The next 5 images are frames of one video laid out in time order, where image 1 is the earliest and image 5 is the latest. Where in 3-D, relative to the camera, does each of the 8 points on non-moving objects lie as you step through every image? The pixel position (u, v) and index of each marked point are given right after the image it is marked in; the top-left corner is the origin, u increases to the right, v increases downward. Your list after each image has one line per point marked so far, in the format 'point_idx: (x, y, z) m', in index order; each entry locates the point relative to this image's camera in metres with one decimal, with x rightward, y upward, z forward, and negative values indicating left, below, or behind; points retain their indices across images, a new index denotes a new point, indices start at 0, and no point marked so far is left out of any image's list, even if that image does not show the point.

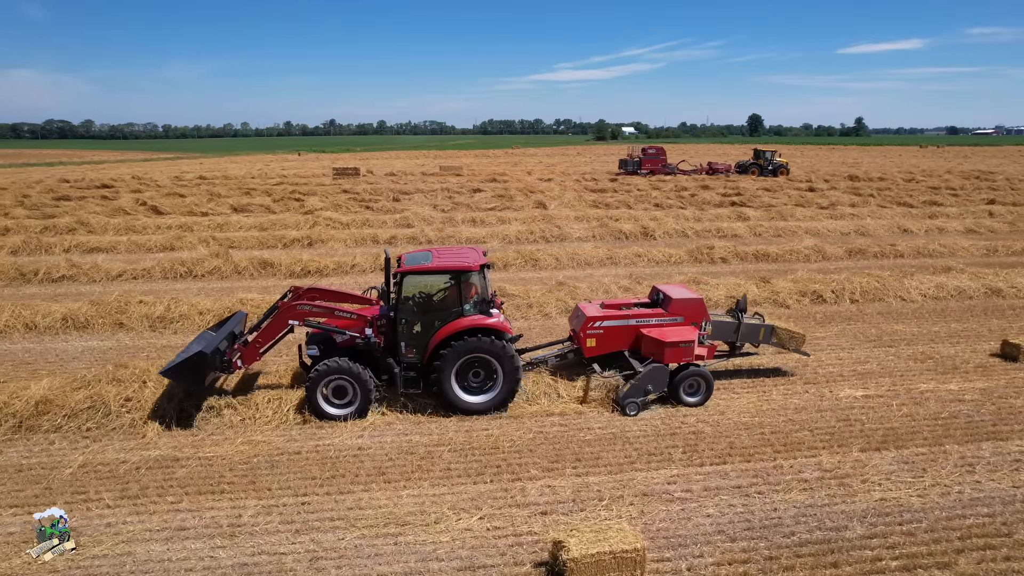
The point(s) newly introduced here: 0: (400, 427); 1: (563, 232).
0: (-1.1, -1.4, +6.2) m
1: (+1.3, +1.4, +15.7) m
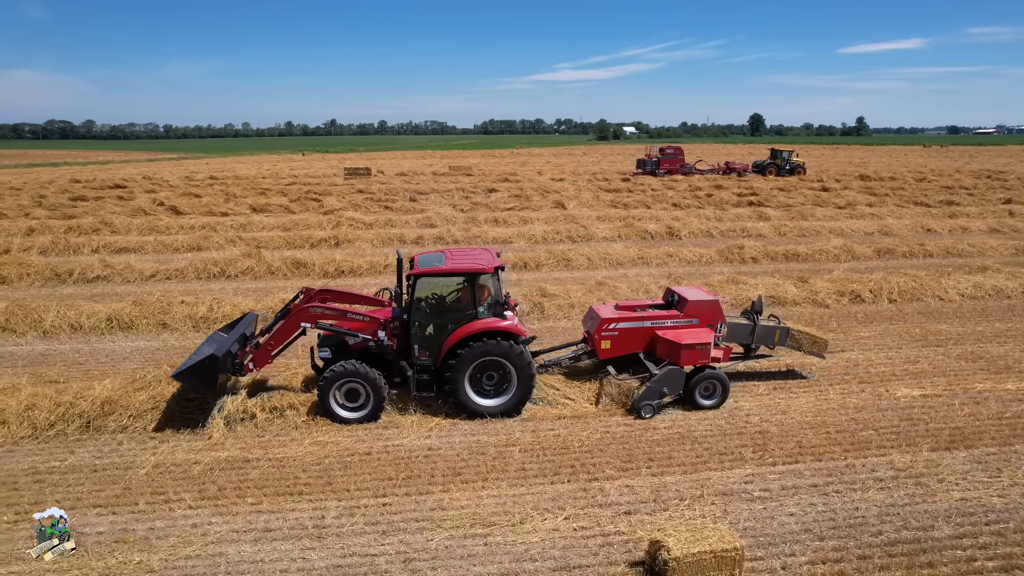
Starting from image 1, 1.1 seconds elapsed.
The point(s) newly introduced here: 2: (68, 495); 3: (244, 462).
0: (-0.5, -1.4, +6.2) m
1: (+1.9, +1.4, +15.7) m
2: (-3.6, -1.7, +5.1) m
3: (-2.4, -1.6, +5.6) m
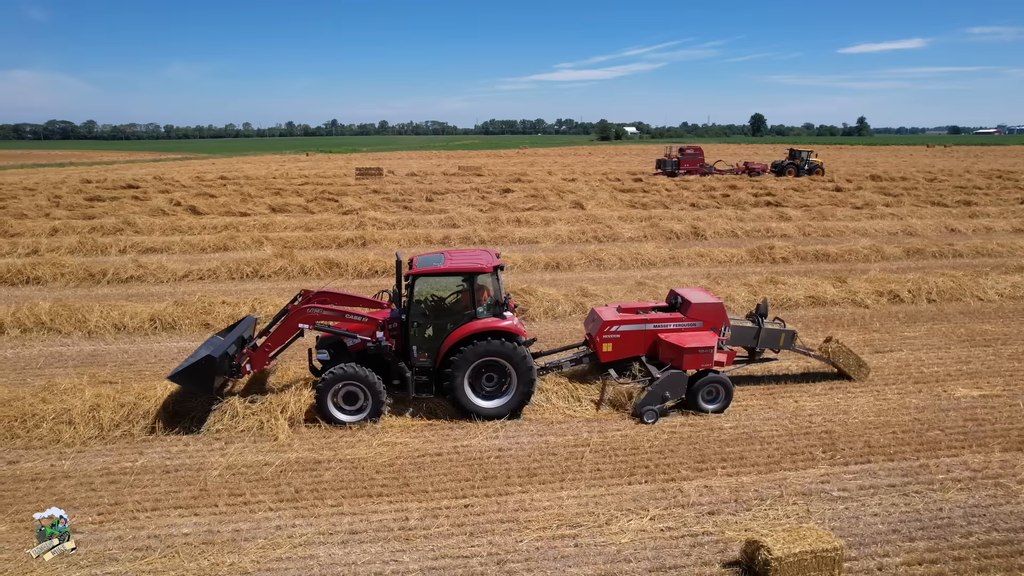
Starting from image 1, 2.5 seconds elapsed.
0: (+0.2, -1.4, +6.2) m
1: (+2.5, +1.4, +15.7) m
2: (-3.0, -1.7, +5.1) m
3: (-1.7, -1.6, +5.6) m
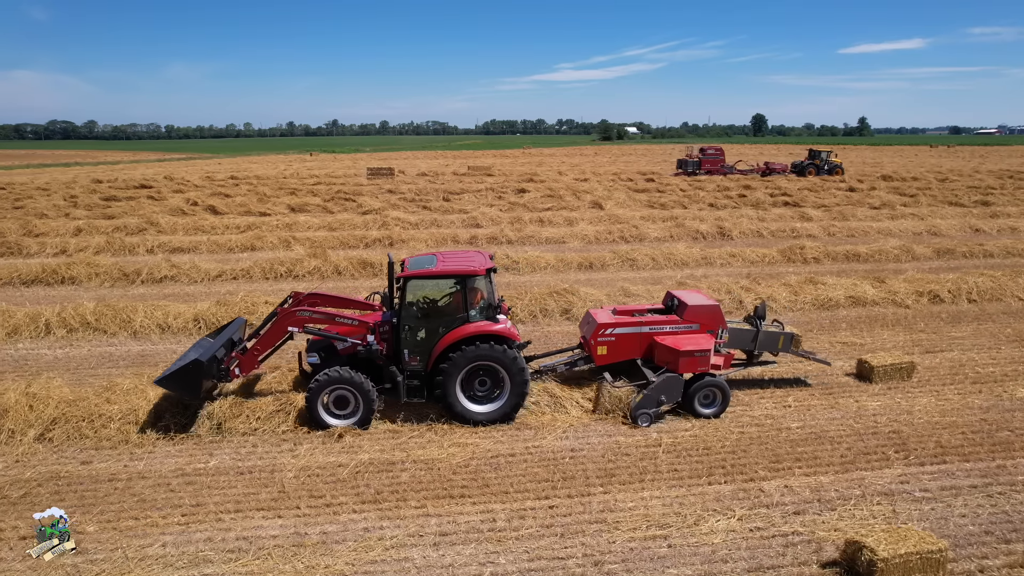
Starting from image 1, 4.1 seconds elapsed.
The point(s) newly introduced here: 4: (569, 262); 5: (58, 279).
0: (+0.9, -1.4, +6.2) m
1: (+3.2, +1.4, +15.7) m
2: (-2.3, -1.7, +5.0) m
3: (-1.1, -1.6, +5.5) m
4: (+1.1, +0.5, +12.3) m
5: (-8.1, +0.2, +11.2) m
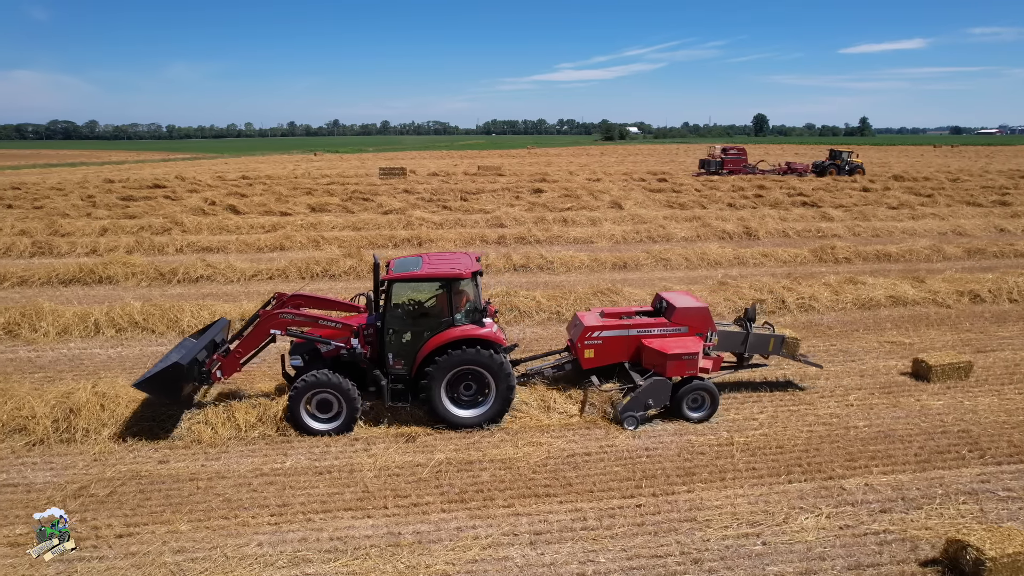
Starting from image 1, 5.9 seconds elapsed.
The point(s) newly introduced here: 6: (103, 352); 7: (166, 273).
0: (+1.5, -1.4, +6.2) m
1: (+3.9, +1.4, +15.7) m
2: (-1.6, -1.7, +5.0) m
3: (-0.4, -1.5, +5.5) m
4: (+1.8, +0.5, +12.3) m
5: (-7.5, +0.2, +11.2) m
6: (-5.3, -0.8, +8.1) m
7: (-6.3, +0.3, +11.5) m
